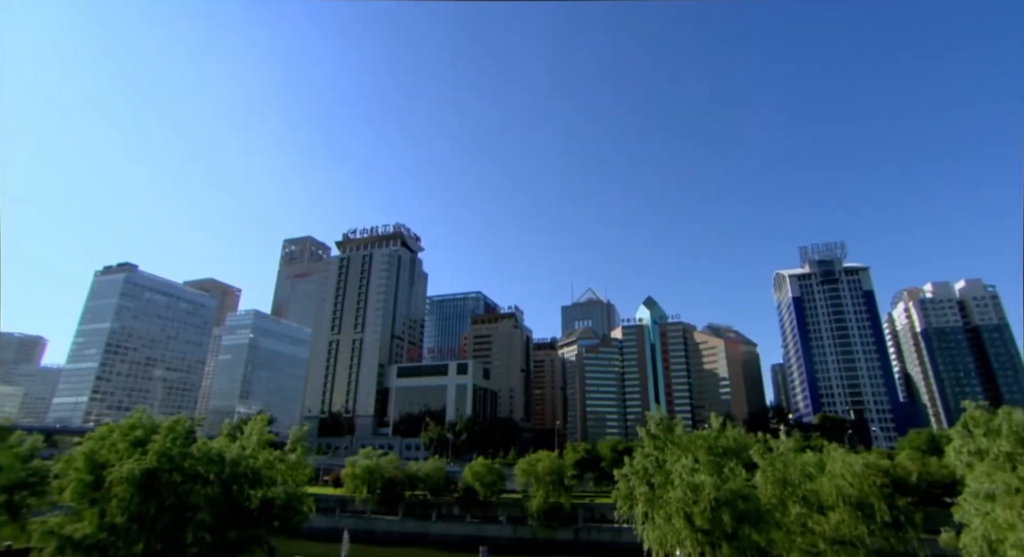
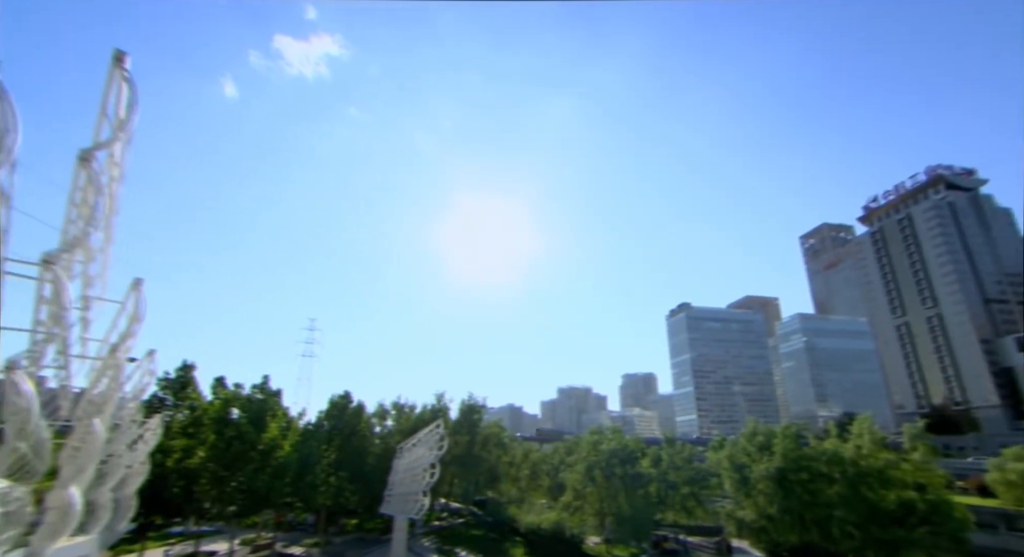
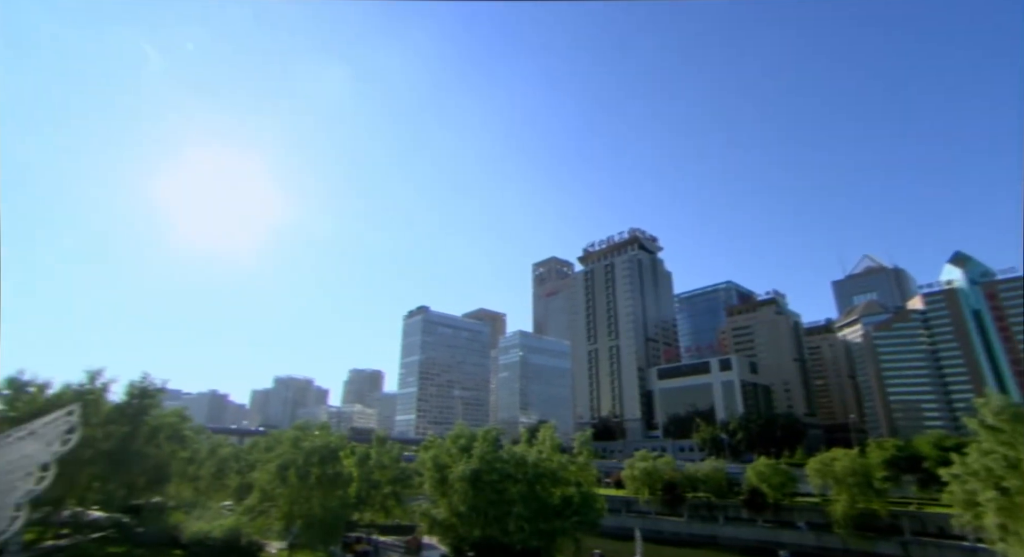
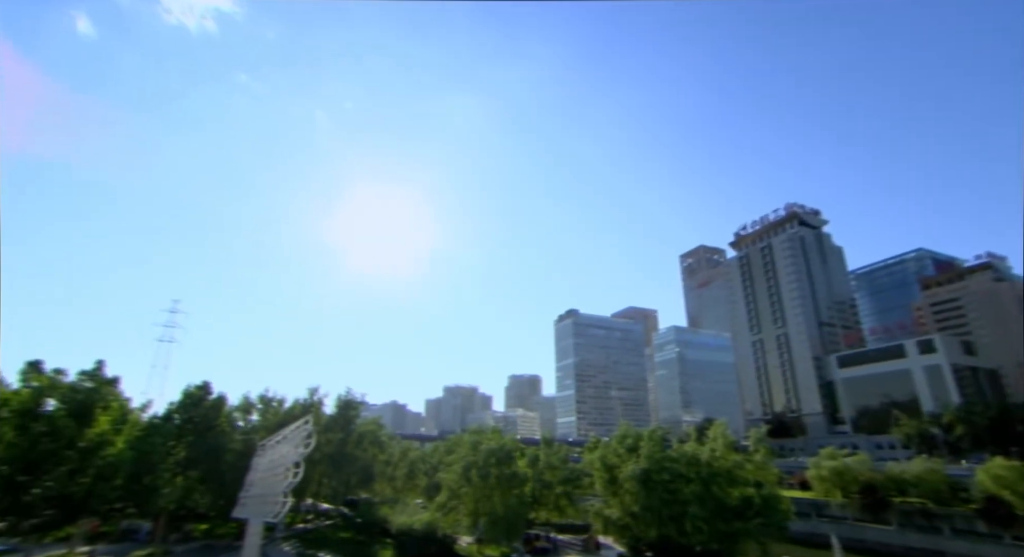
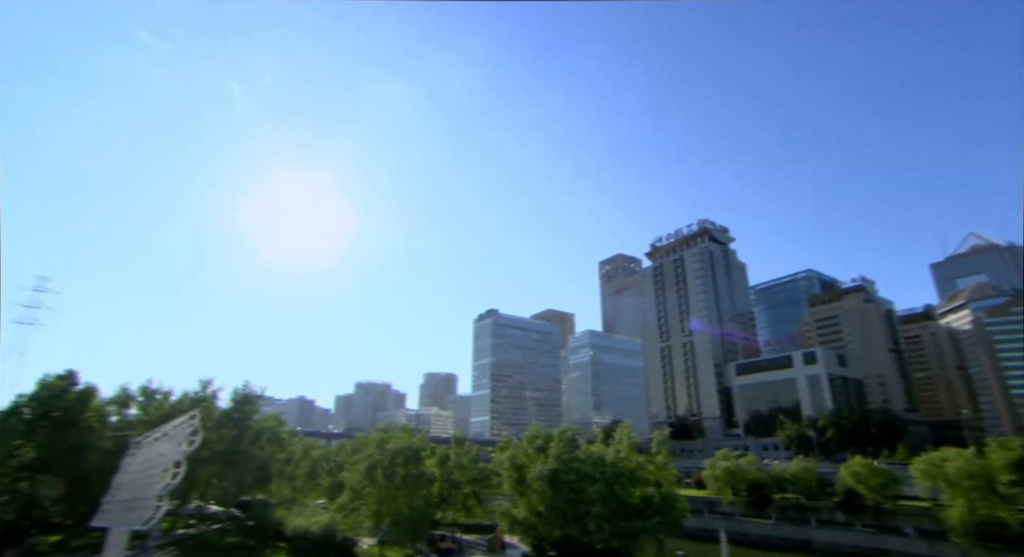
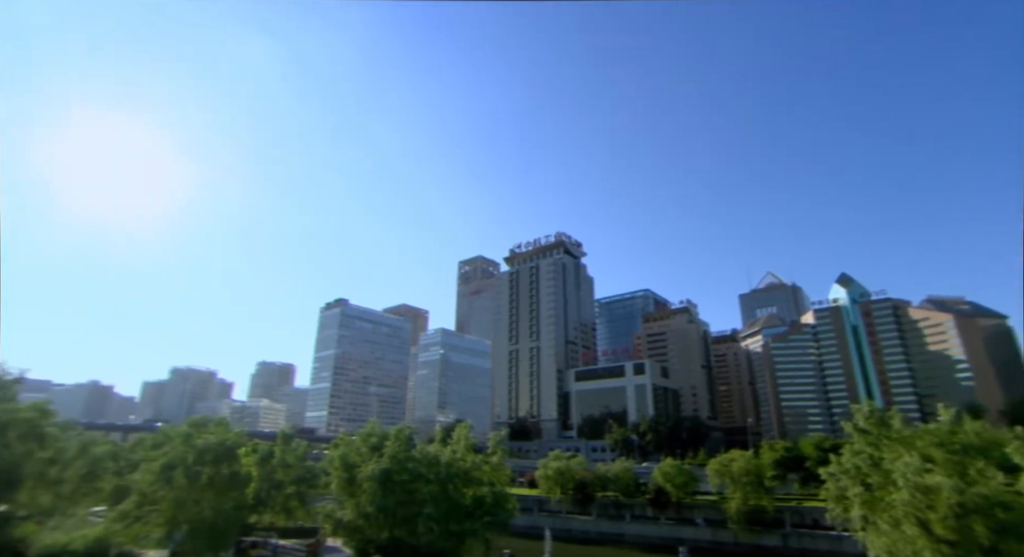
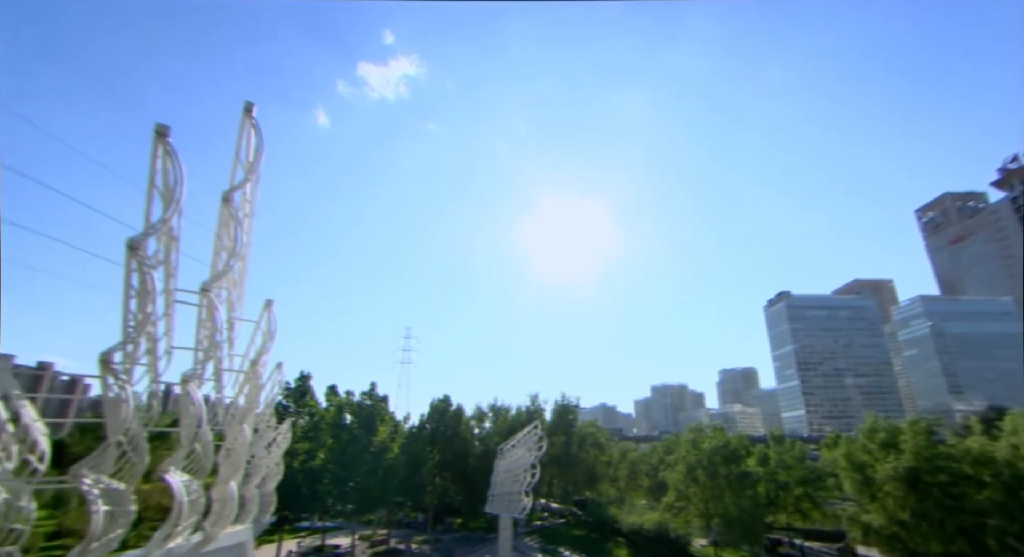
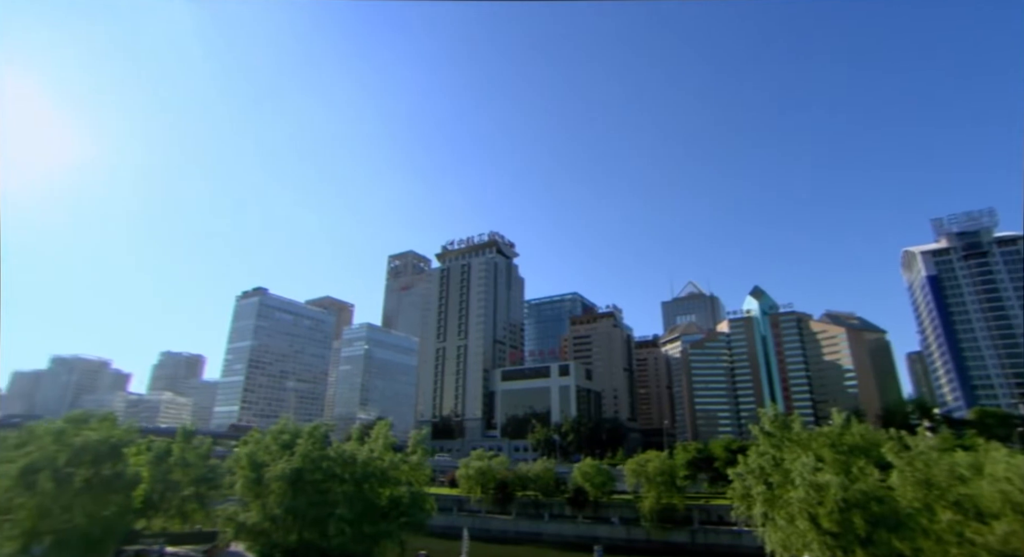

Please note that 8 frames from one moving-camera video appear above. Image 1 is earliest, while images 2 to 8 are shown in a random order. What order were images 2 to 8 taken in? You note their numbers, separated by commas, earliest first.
8, 6, 3, 5, 4, 2, 7
